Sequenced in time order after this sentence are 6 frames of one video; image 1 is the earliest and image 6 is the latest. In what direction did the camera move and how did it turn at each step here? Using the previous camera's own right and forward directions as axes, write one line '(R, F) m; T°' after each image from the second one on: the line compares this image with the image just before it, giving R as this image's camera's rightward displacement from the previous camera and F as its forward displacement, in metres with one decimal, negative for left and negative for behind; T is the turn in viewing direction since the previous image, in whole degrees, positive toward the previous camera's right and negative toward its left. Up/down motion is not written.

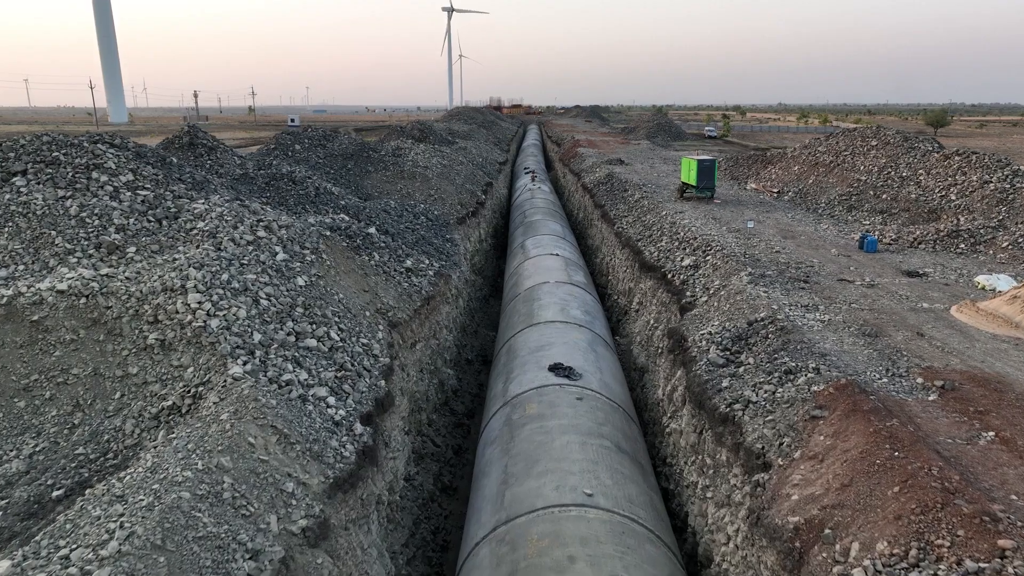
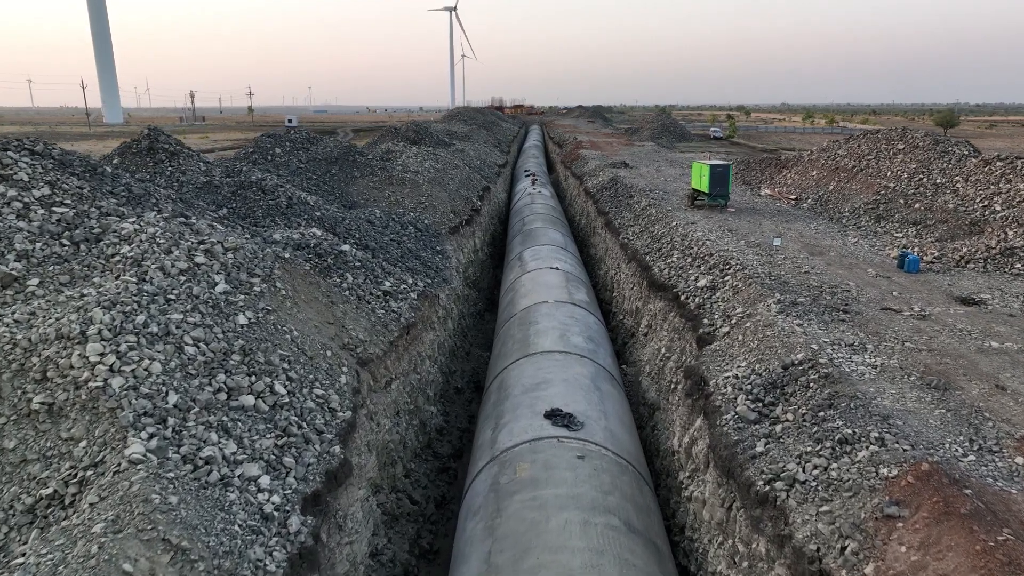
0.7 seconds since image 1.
(+0.2, +1.7) m; 0°
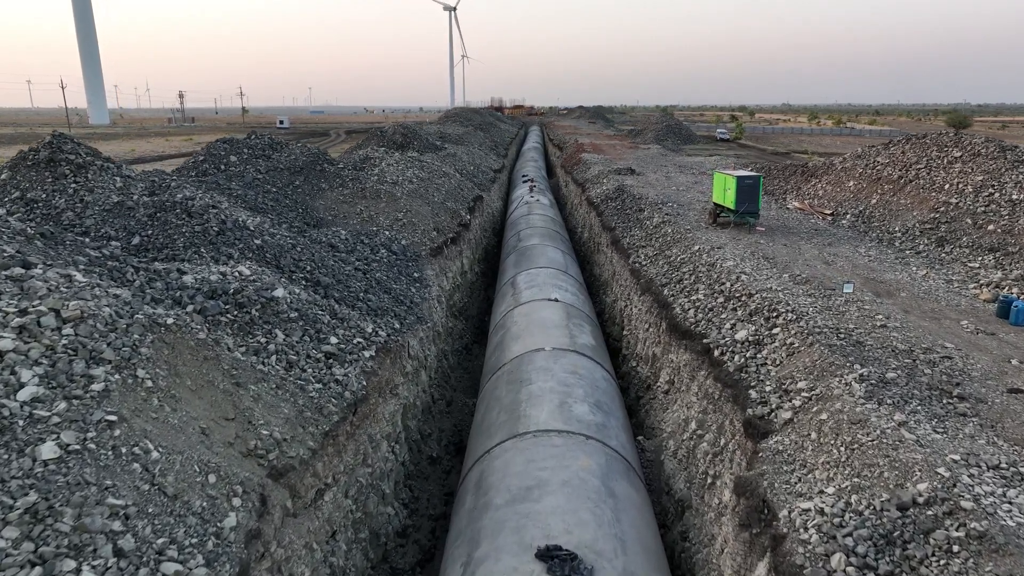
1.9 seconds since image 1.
(+0.2, +3.0) m; 0°
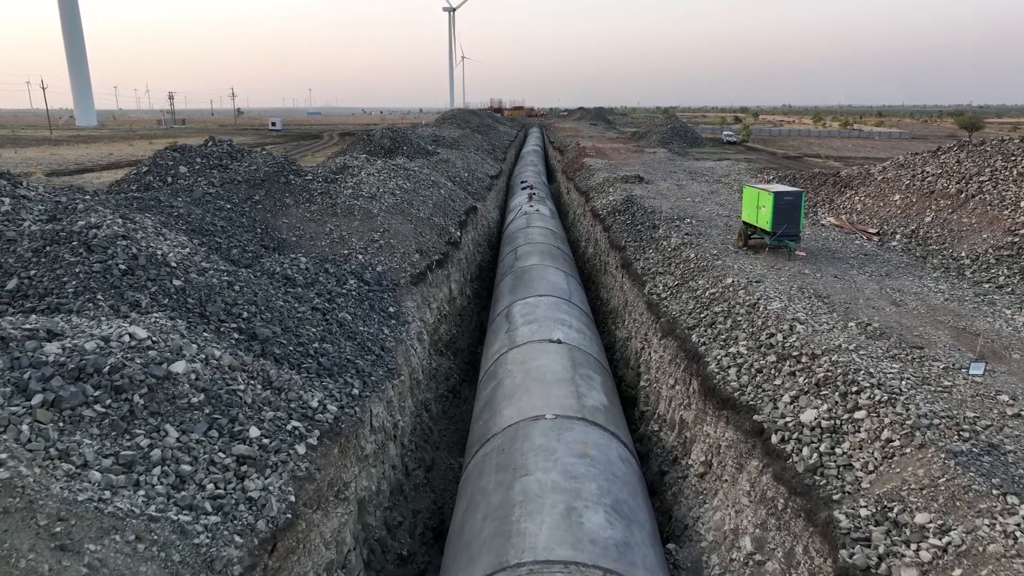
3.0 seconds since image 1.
(+0.1, +2.7) m; 0°
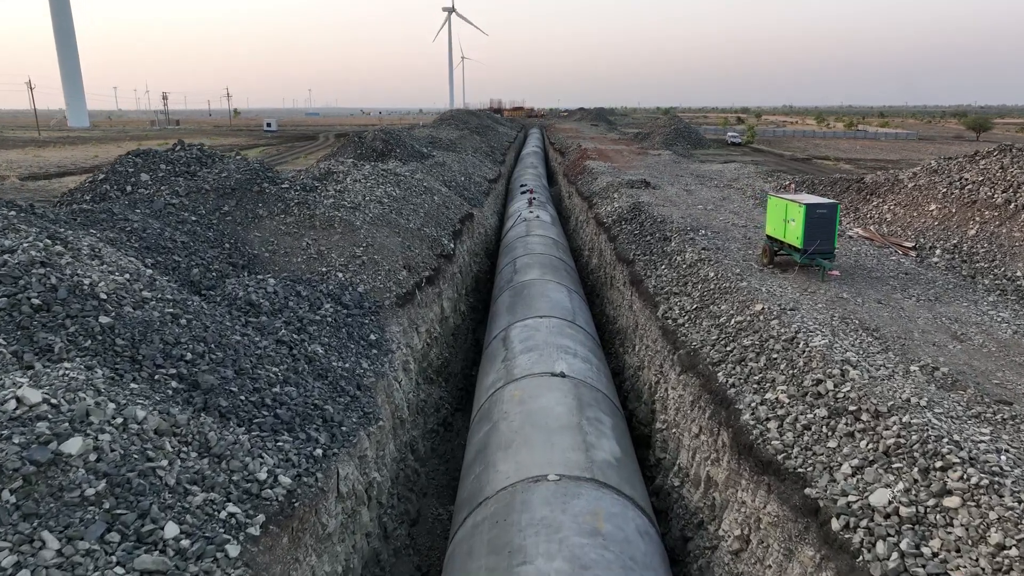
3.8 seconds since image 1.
(0.0, +1.6) m; 0°
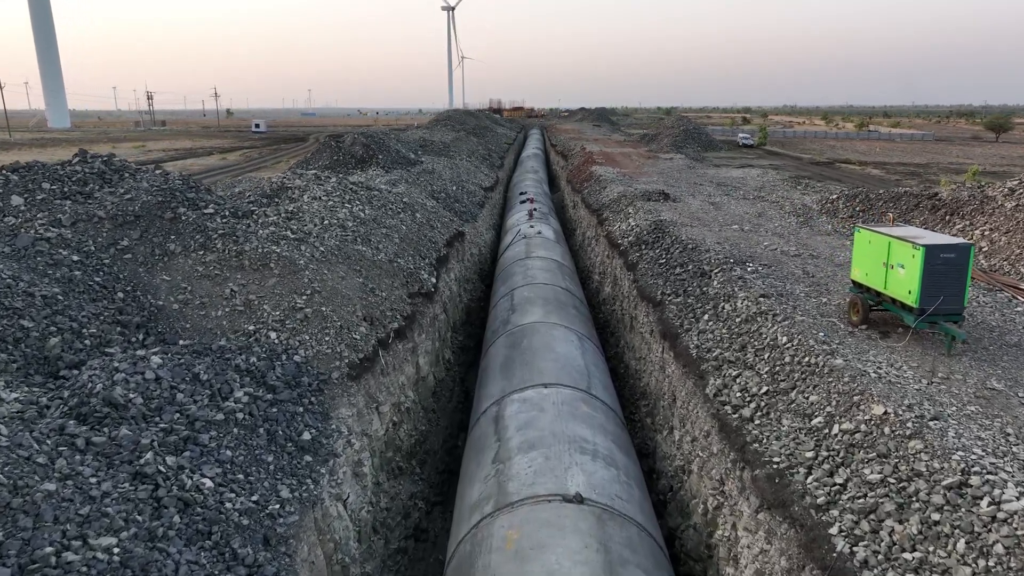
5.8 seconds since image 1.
(+0.1, +3.7) m; 0°
